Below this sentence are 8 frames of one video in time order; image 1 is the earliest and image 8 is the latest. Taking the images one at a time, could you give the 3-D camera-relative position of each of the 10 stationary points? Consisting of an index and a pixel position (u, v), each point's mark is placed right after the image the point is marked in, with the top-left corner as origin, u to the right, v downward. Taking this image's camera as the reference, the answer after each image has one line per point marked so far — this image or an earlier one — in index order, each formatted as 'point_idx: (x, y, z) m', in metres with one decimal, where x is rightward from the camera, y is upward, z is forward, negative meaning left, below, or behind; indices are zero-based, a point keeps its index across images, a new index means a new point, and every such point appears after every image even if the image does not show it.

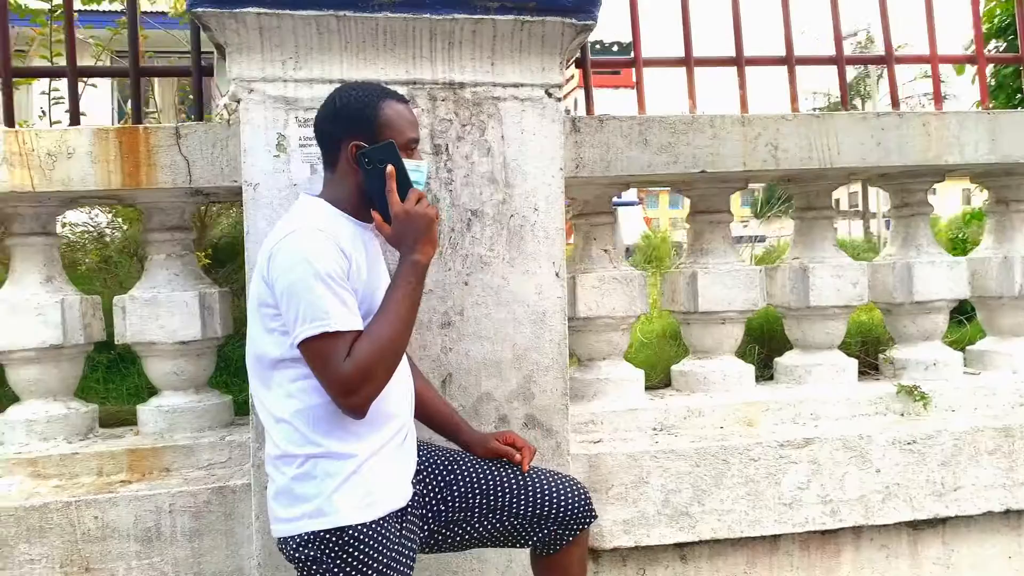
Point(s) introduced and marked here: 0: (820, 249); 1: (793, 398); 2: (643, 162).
0: (+0.7, +0.1, +2.2) m
1: (+0.6, -0.3, +2.1) m
2: (+0.3, +0.3, +2.0) m
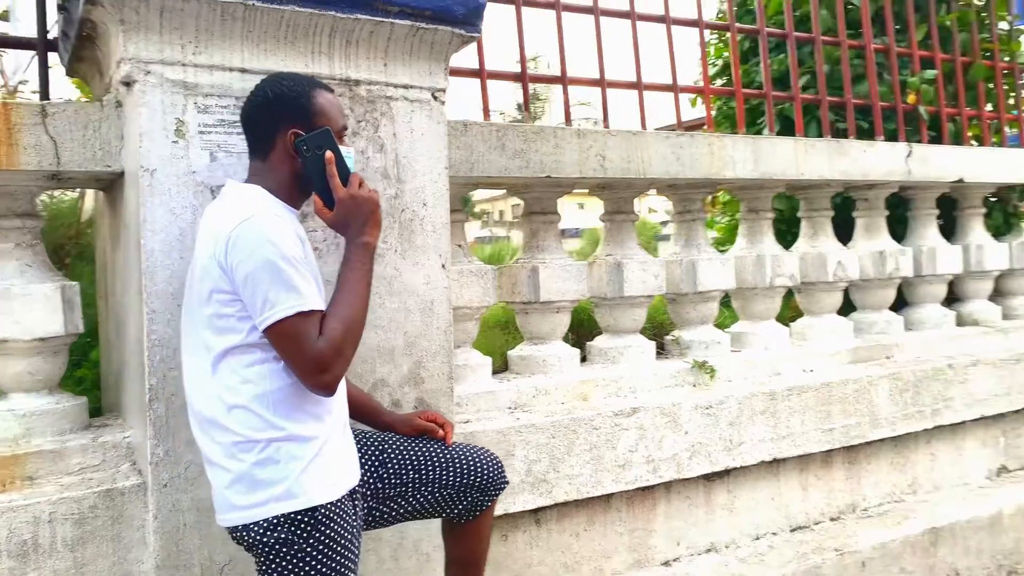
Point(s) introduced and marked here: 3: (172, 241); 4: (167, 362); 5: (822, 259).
0: (+0.3, +0.1, +2.5) m
1: (+0.3, -0.2, +2.4) m
2: (0.0, +0.3, +2.2) m
3: (-0.6, +0.1, +1.7) m
4: (-0.6, -0.1, +1.6) m
5: (+1.0, +0.1, +2.8) m
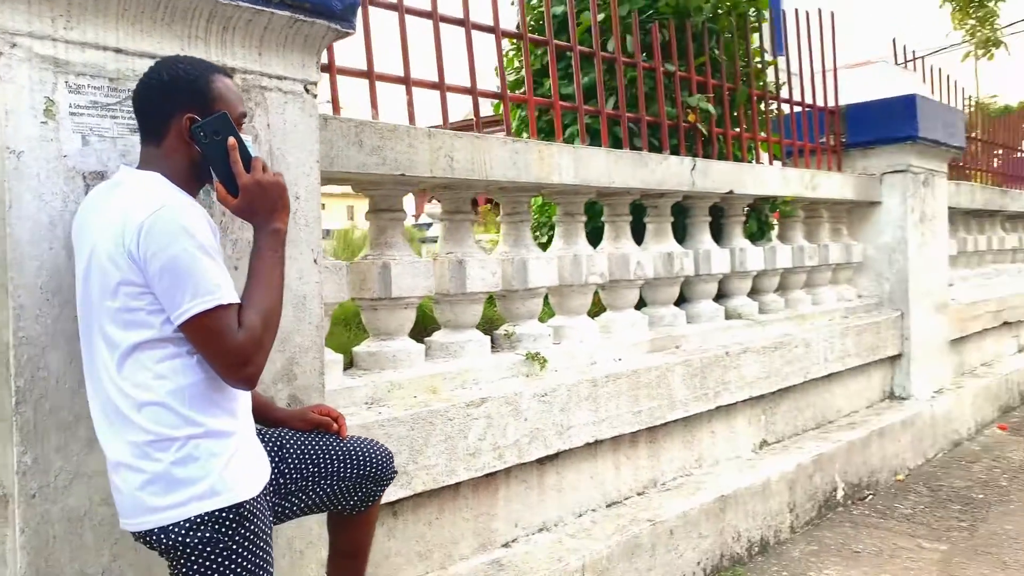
0: (-0.1, +0.1, +2.6) m
1: (-0.1, -0.2, +2.5) m
2: (-0.4, +0.3, +2.2) m
3: (-0.8, +0.1, +1.5) m
4: (-0.8, -0.1, +1.5) m
5: (+0.4, +0.1, +3.1) m
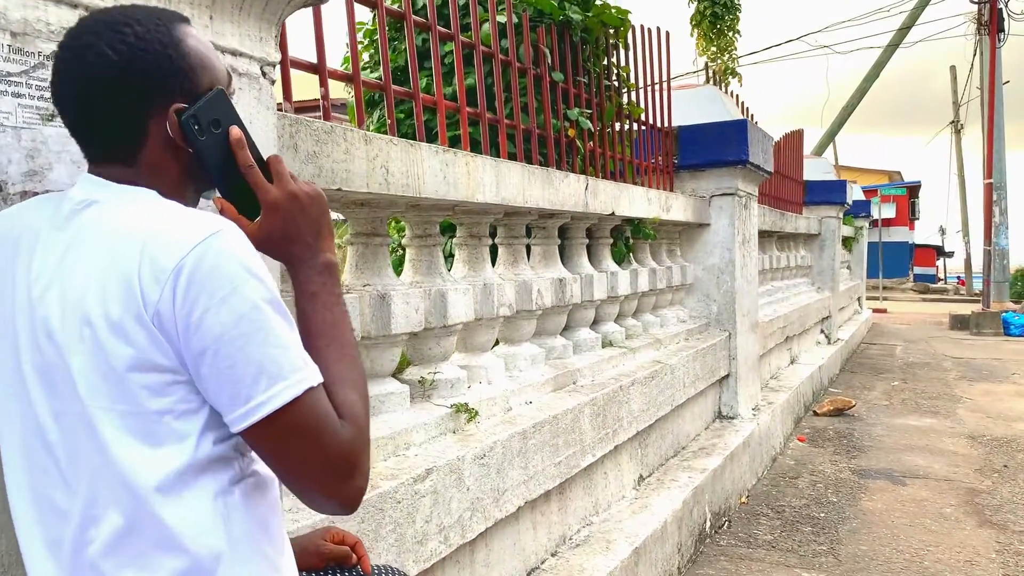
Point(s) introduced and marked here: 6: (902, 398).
0: (-0.3, 0.0, +2.2) m
1: (-0.3, -0.3, +2.0) m
2: (-0.4, +0.2, +1.7) m
3: (-0.6, 0.0, +0.9) m
4: (-0.6, -0.2, +0.9) m
5: (0.0, 0.0, +2.8) m
6: (+3.0, -0.8, +6.9) m
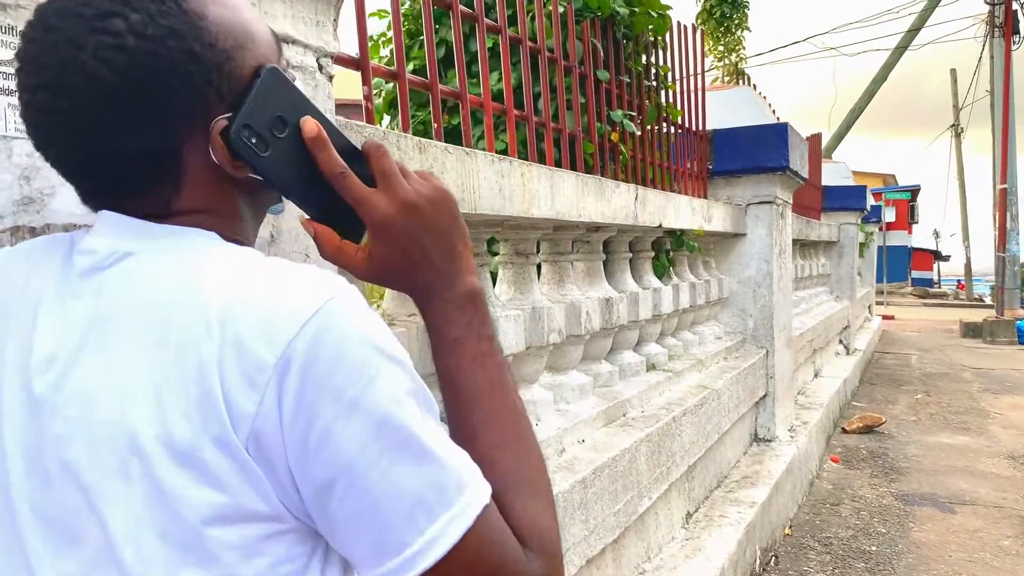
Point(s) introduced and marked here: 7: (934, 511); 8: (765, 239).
0: (-0.2, 0.0, +1.9) m
1: (-0.1, -0.4, +1.7) m
2: (-0.3, +0.2, +1.4) m
3: (-0.5, -0.1, +0.6) m
4: (-0.5, -0.3, +0.6) m
5: (+0.2, -0.1, +2.5) m
6: (+3.1, -0.9, +6.6) m
7: (+2.0, -1.0, +4.2) m
8: (+1.2, +0.2, +4.4) m
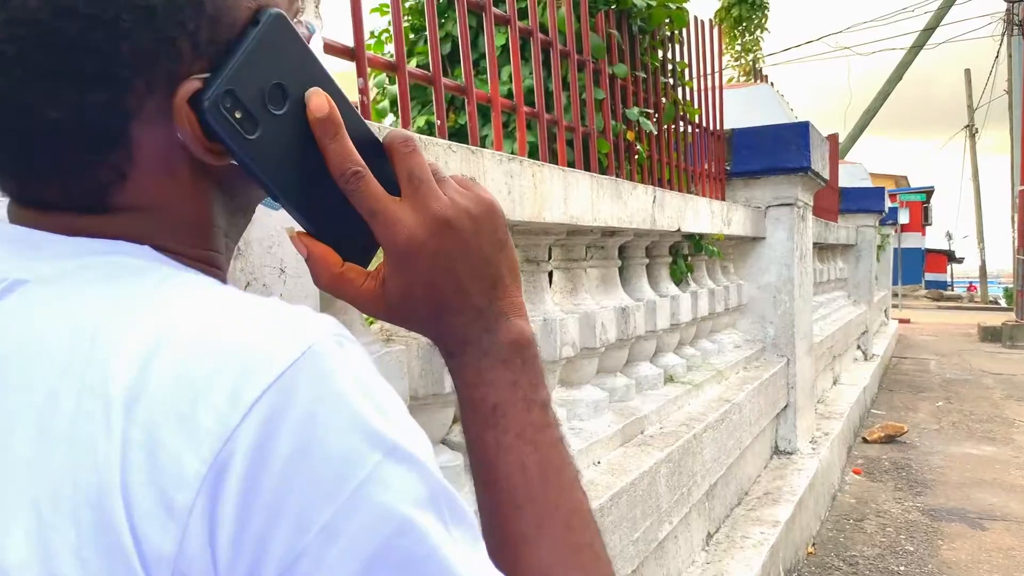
0: (-0.2, -0.1, +1.7) m
1: (-0.1, -0.4, +1.5) m
2: (-0.2, +0.1, +1.2) m
3: (-0.4, -0.1, +0.4) m
4: (-0.5, -0.3, +0.4) m
5: (+0.2, -0.1, +2.3) m
6: (+3.2, -1.0, +6.4) m
7: (+2.0, -1.1, +4.0) m
8: (+1.3, +0.2, +4.2) m
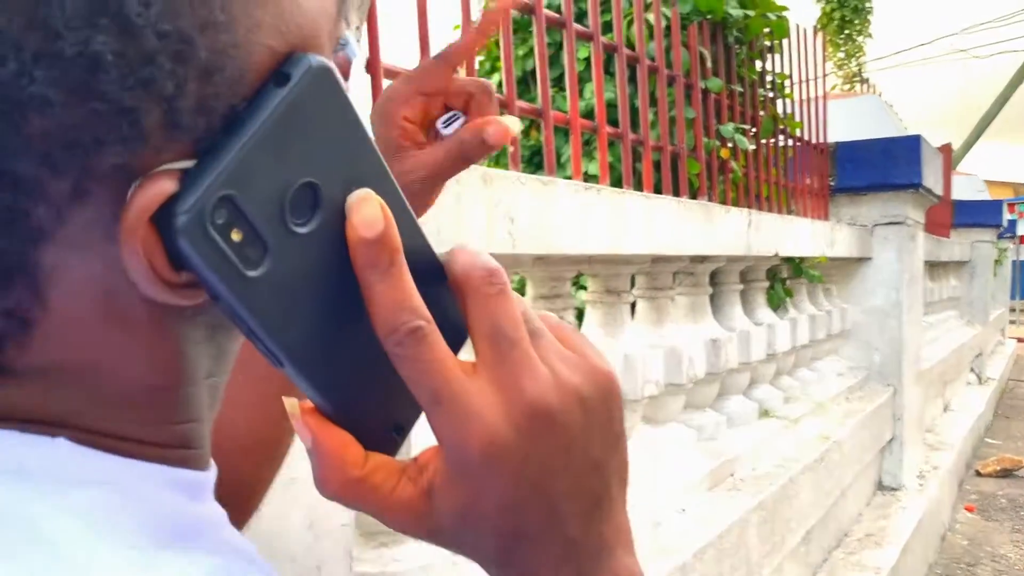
0: (0.0, -0.1, +1.6) m
1: (0.0, -0.5, +1.4) m
2: (-0.2, +0.1, +1.1) m
3: (-0.4, -0.1, +0.4) m
4: (-0.5, -0.3, +0.4) m
5: (+0.4, -0.2, +2.2) m
6: (+3.7, -1.1, +5.9) m
7: (+2.4, -1.2, +3.7) m
8: (+1.7, +0.1, +3.9) m
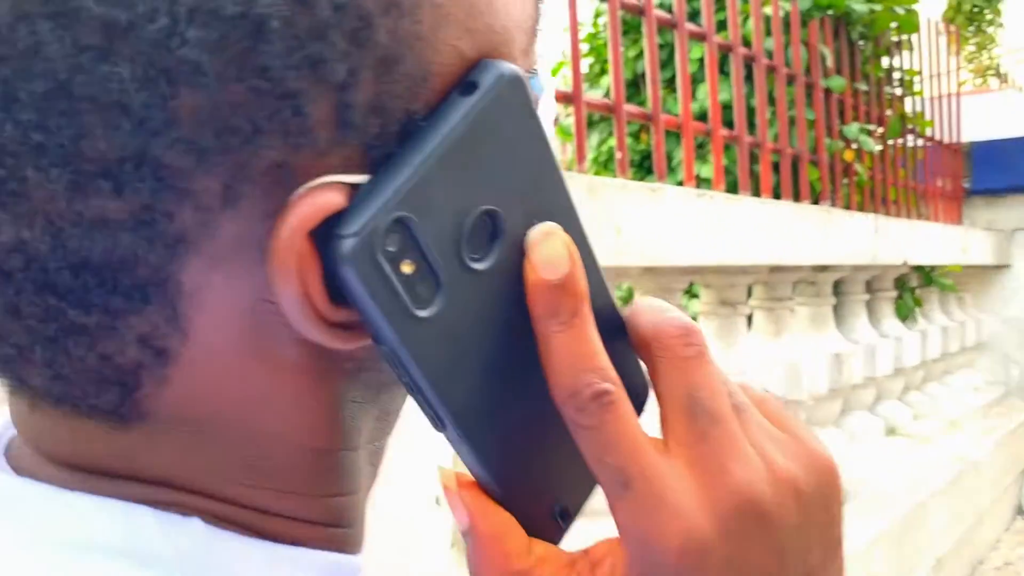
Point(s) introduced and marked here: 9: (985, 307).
0: (+0.2, -0.1, +1.5) m
1: (+0.2, -0.5, +1.4) m
2: (0.0, +0.1, +1.1) m
3: (-0.4, -0.1, +0.4) m
4: (-0.4, -0.4, +0.4) m
5: (+0.6, -0.2, +2.0) m
6: (+4.4, -1.2, +5.4) m
7: (+2.8, -1.2, +3.3) m
8: (+2.1, +0.1, +3.6) m
9: (+2.0, -0.1, +3.8) m
